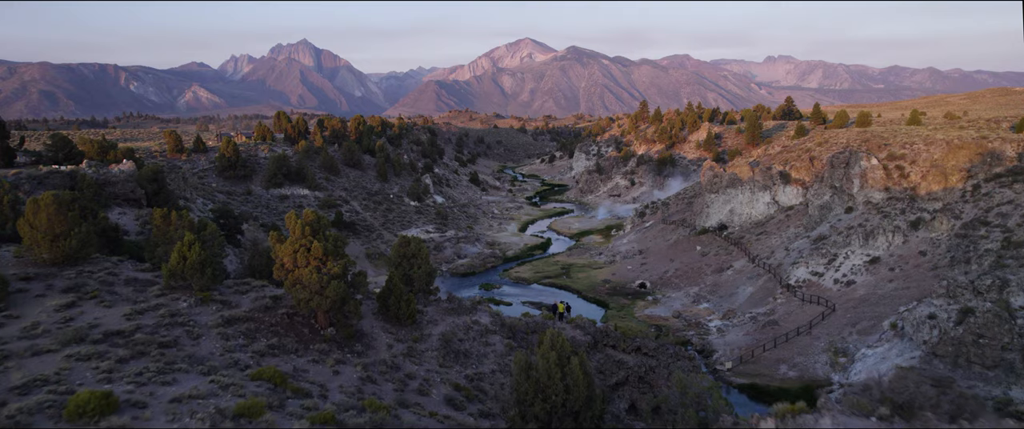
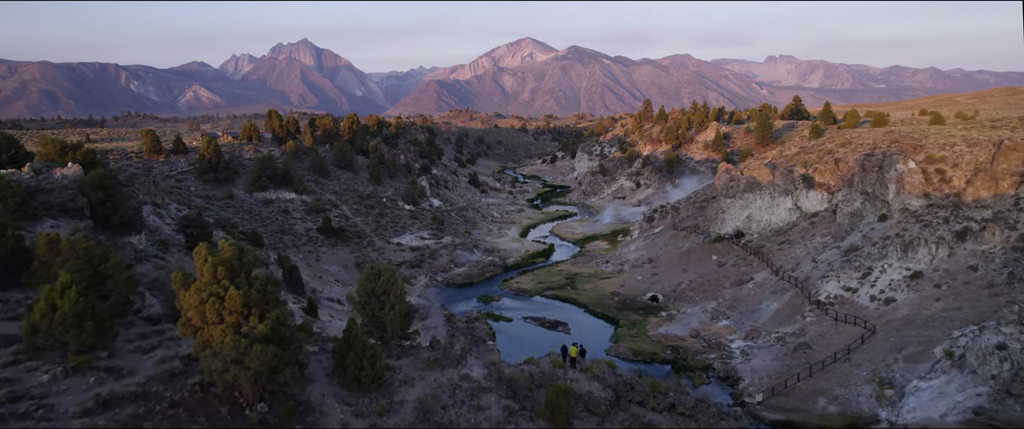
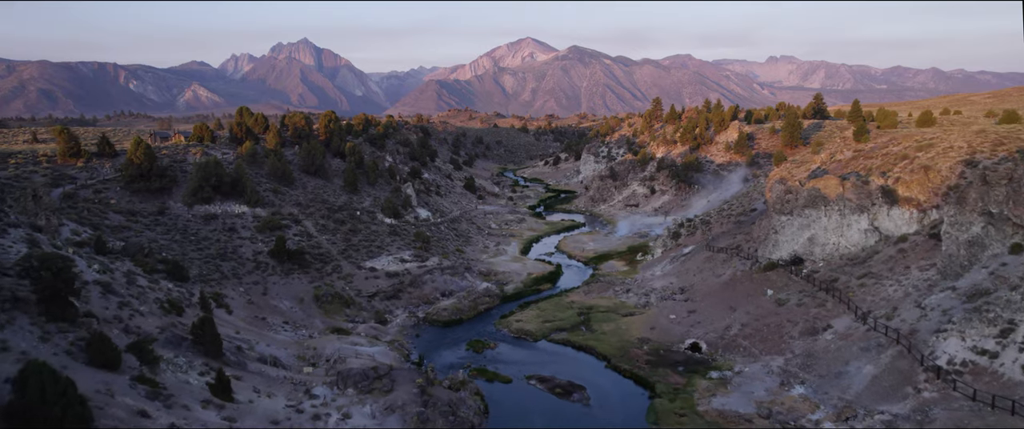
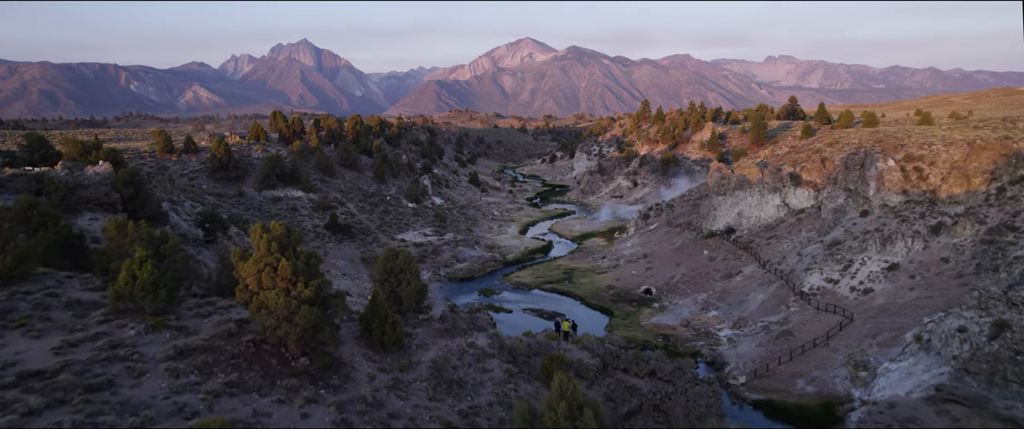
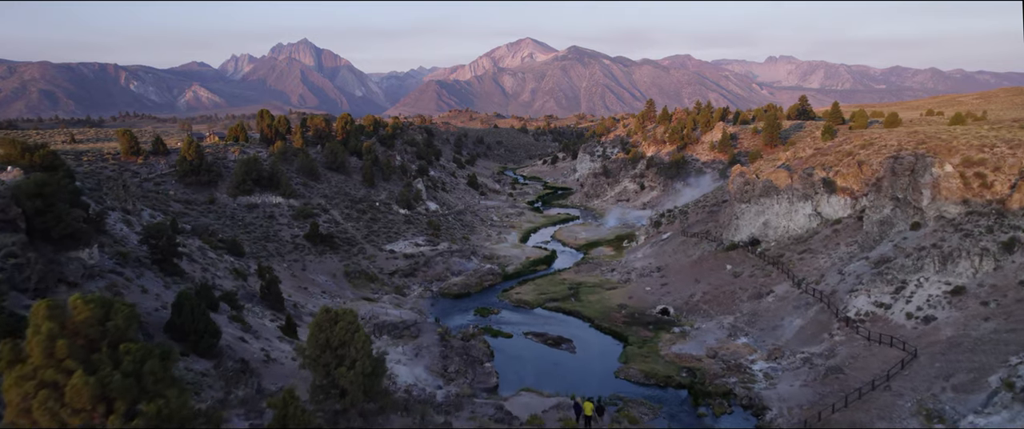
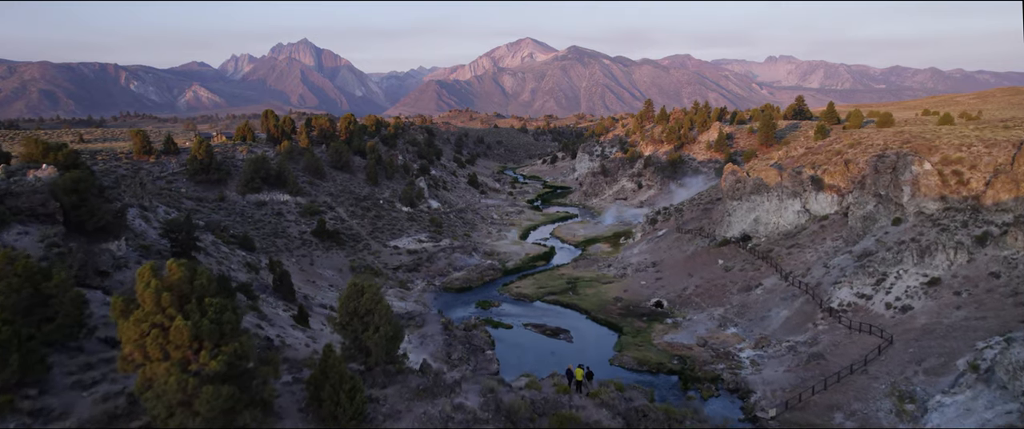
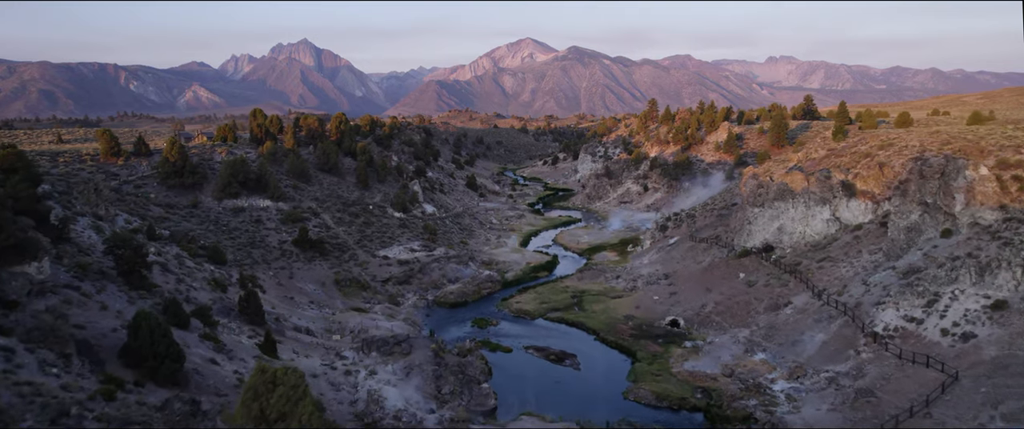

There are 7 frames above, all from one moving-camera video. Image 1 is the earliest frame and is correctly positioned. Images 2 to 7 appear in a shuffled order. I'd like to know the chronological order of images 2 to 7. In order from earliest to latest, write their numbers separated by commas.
4, 2, 6, 5, 7, 3
